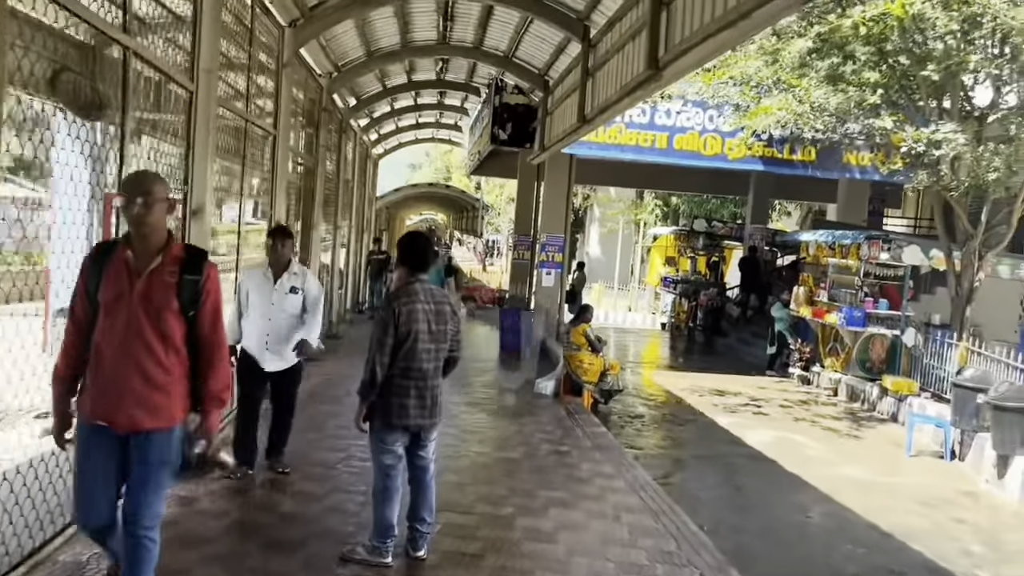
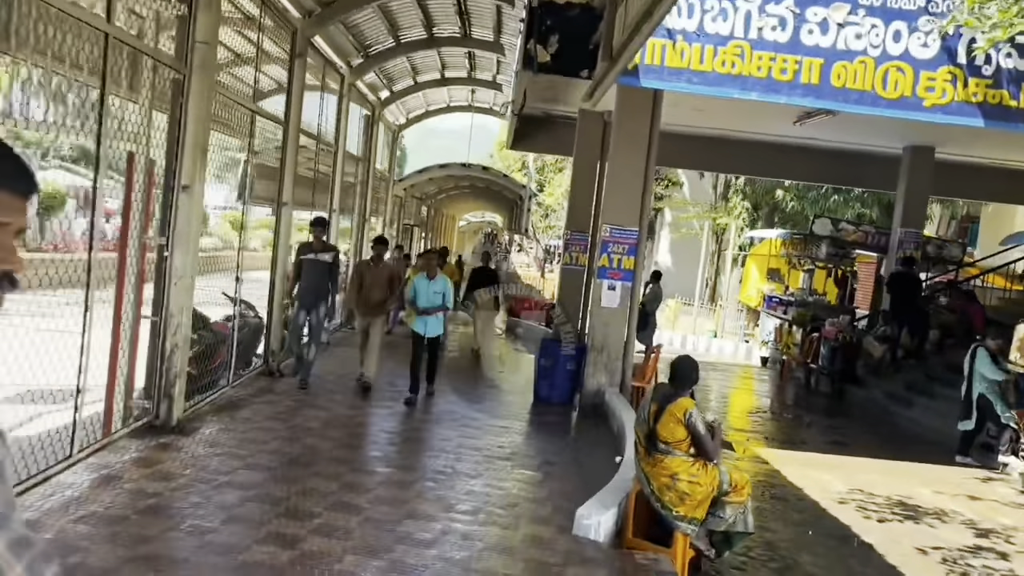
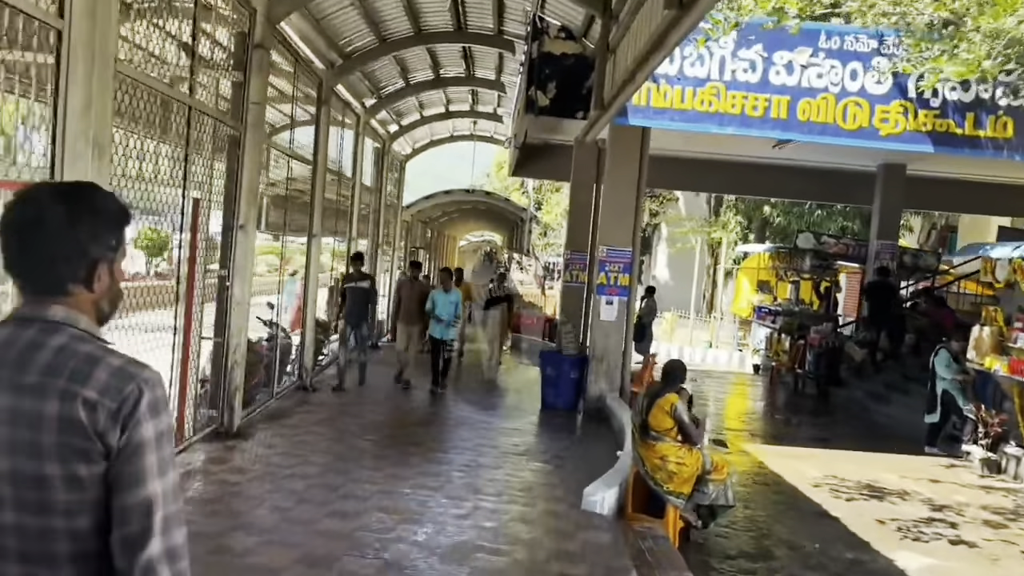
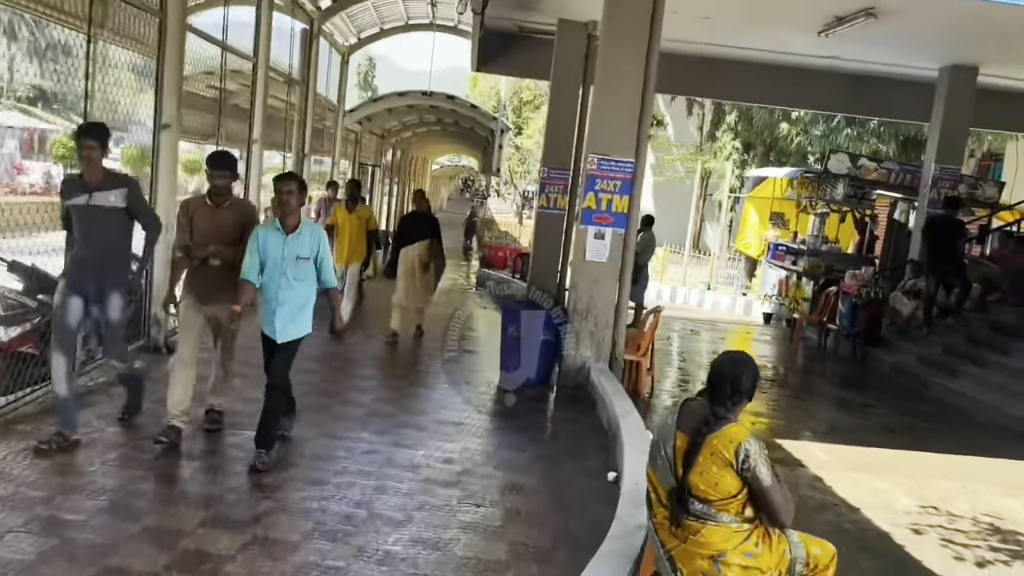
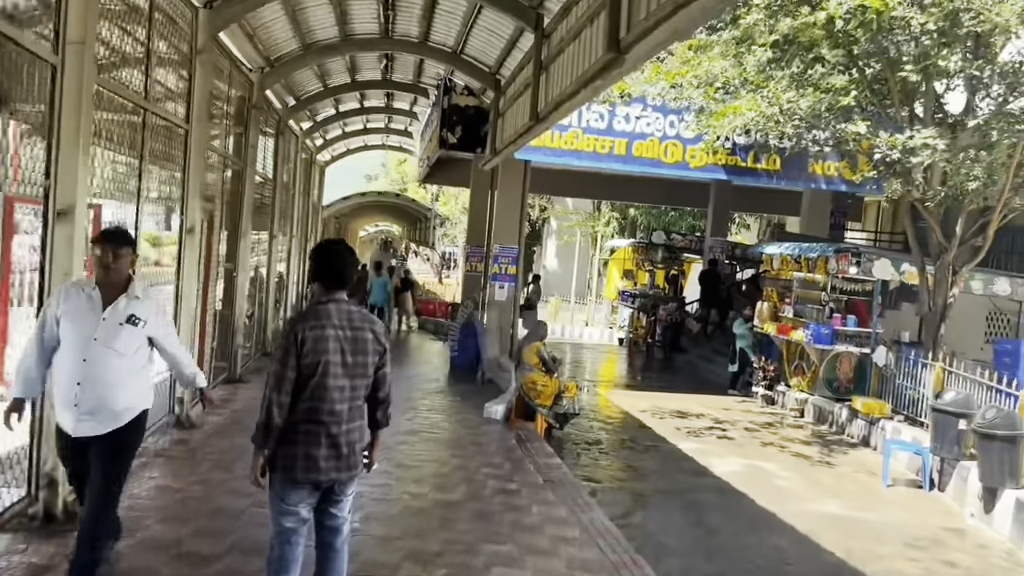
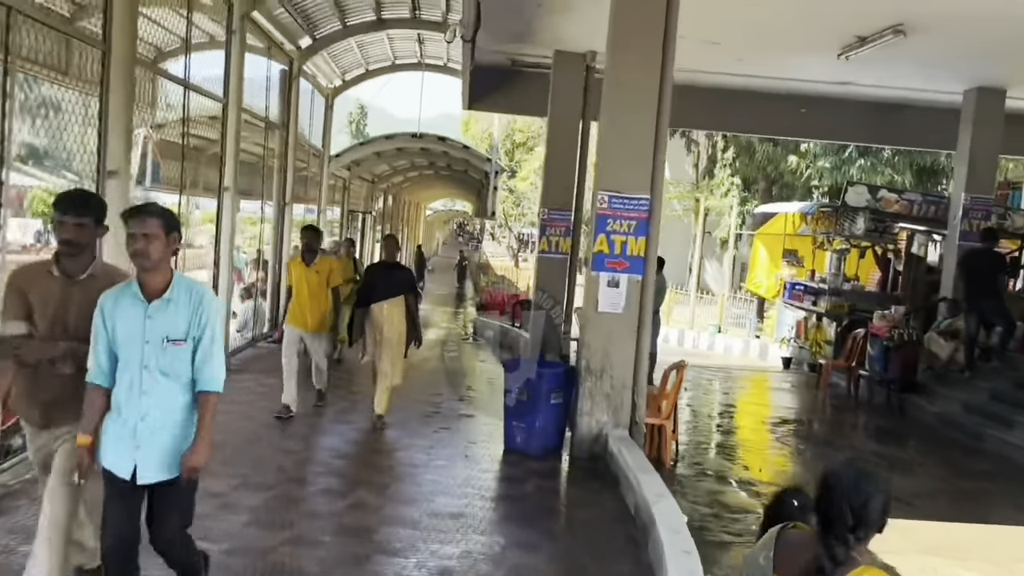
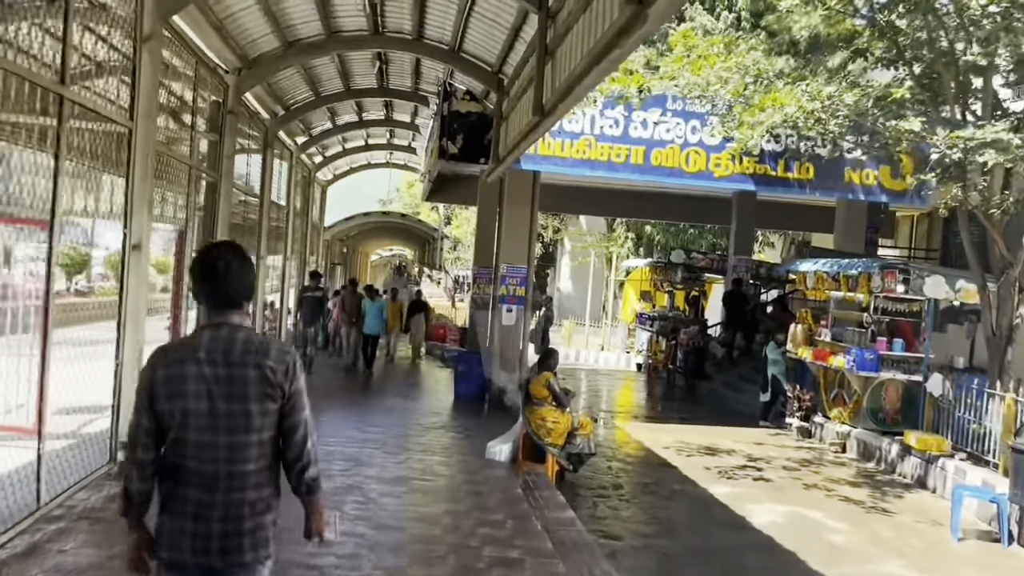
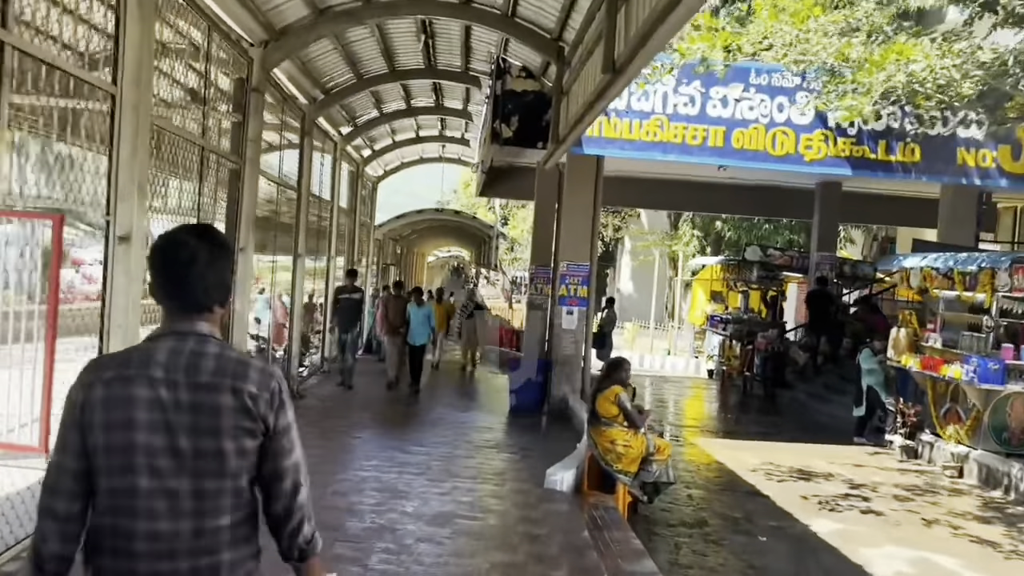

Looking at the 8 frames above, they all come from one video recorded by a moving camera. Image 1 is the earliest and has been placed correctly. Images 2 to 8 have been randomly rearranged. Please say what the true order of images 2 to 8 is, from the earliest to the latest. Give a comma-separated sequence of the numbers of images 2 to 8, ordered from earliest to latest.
5, 7, 8, 3, 2, 4, 6
